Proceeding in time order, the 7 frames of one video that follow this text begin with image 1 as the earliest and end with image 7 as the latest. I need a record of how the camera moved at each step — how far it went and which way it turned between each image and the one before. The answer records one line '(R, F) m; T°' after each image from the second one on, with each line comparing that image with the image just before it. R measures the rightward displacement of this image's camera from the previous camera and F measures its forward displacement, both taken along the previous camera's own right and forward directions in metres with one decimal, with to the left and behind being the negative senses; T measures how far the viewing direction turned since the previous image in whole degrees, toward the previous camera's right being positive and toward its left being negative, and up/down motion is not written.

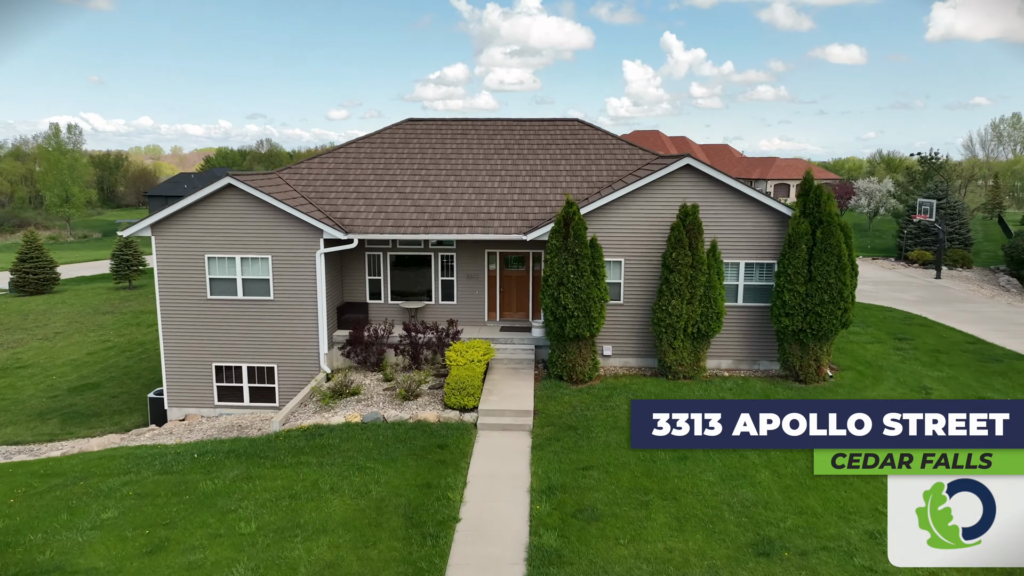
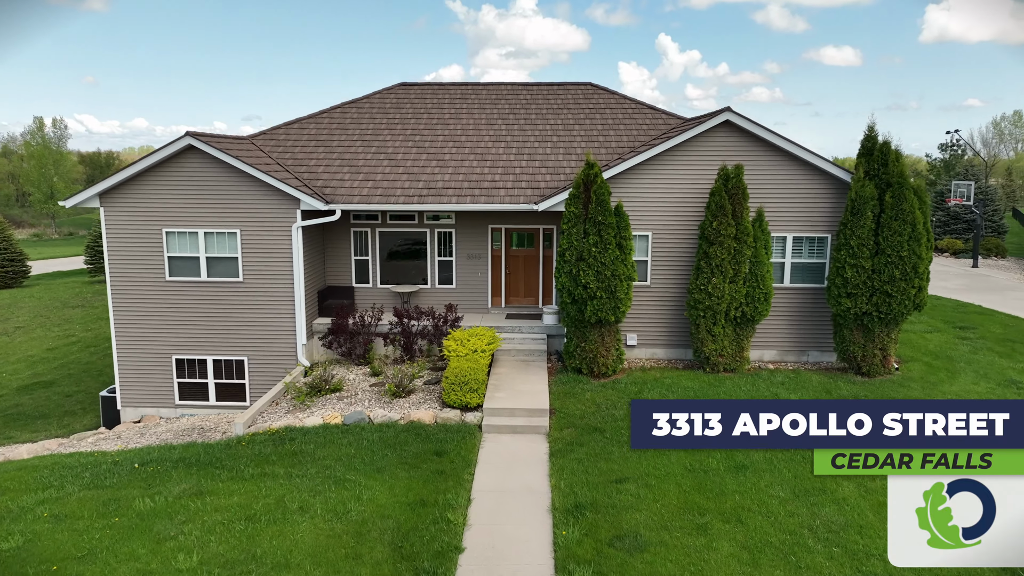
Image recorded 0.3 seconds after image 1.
(-0.2, +2.1) m; 0°
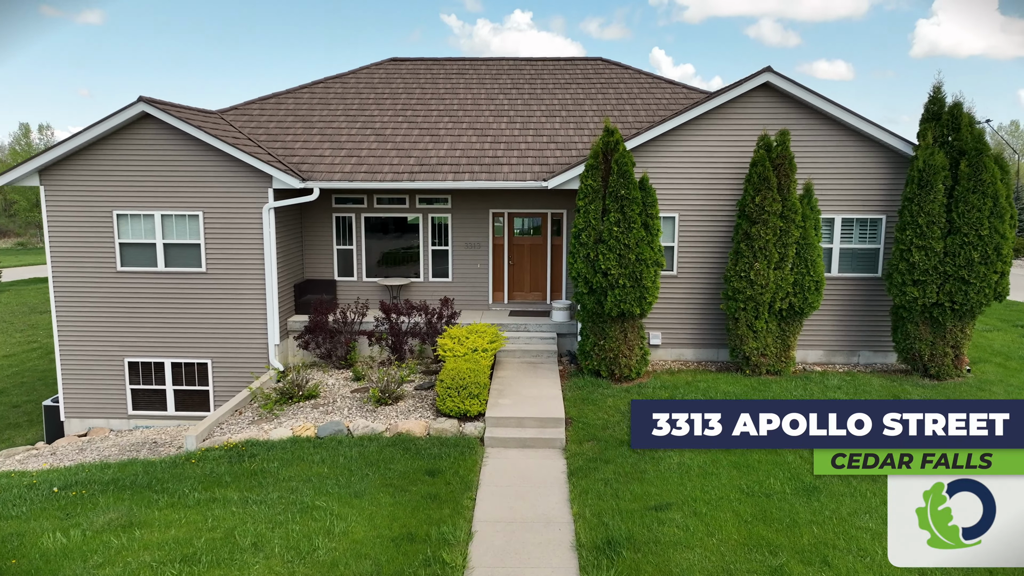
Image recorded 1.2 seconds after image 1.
(-0.2, +1.7) m; 0°
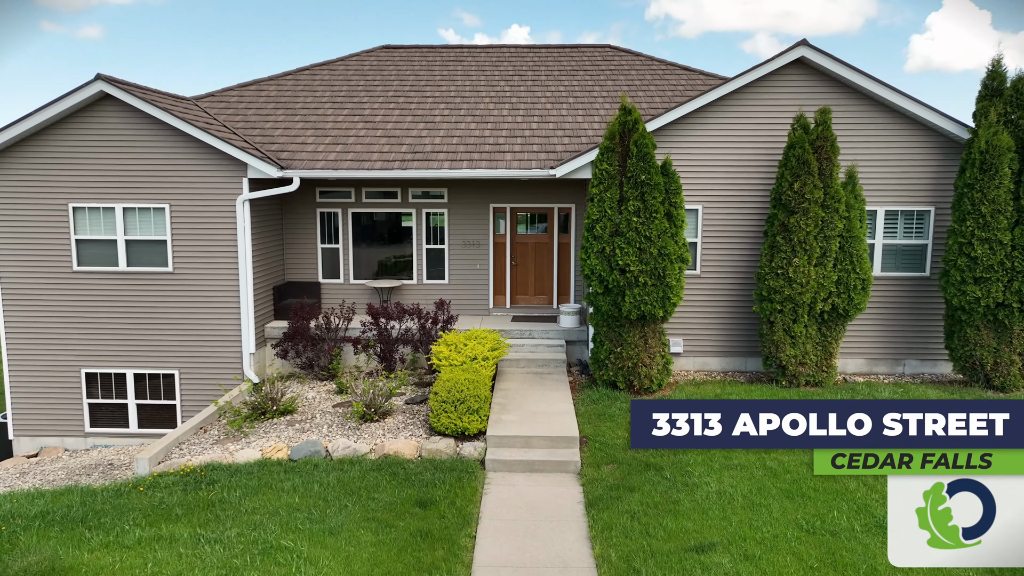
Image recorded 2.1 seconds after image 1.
(-0.1, +1.2) m; 0°
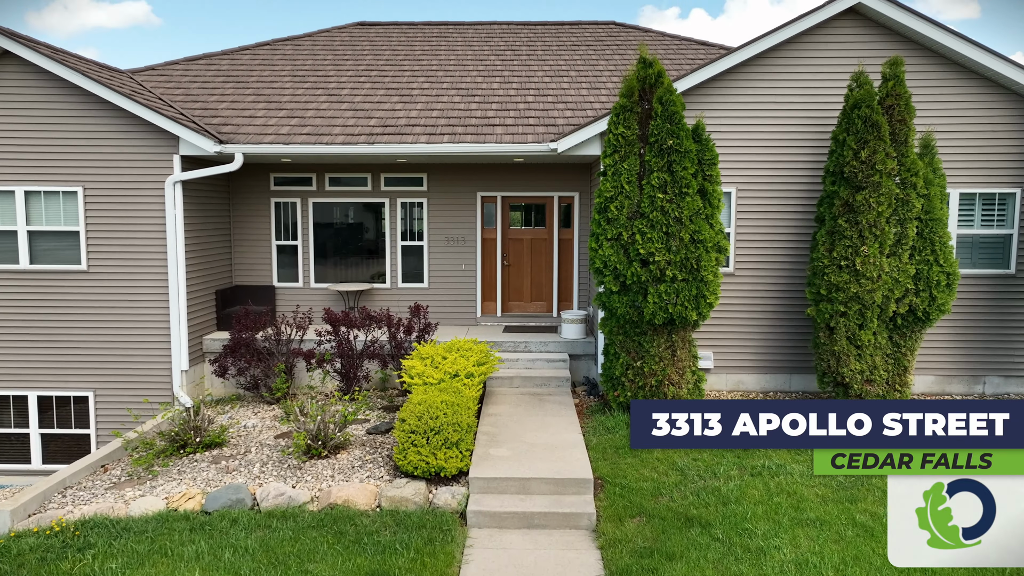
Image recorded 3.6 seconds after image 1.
(0.0, +1.8) m; +1°
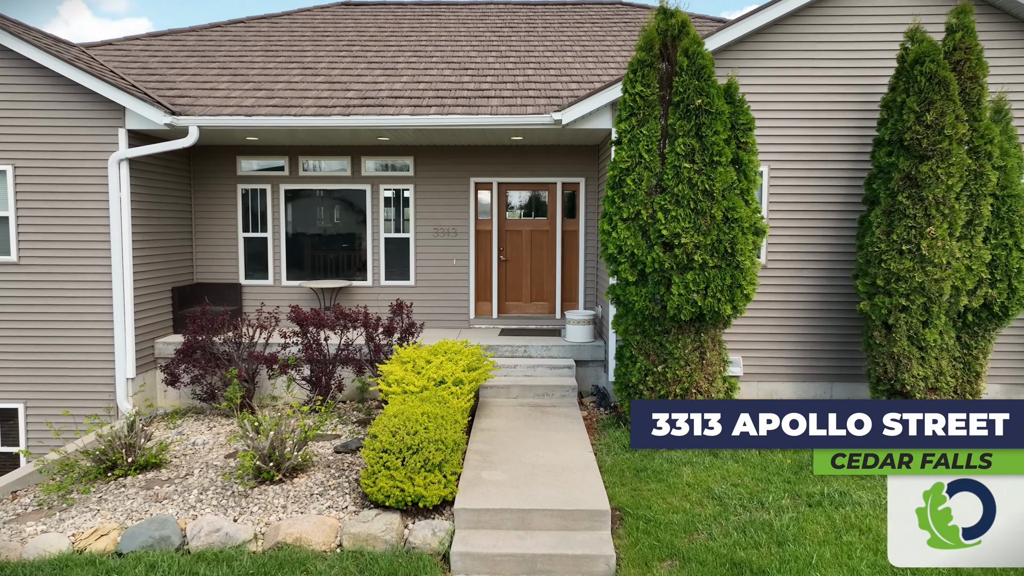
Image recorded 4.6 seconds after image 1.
(0.0, +1.1) m; 0°
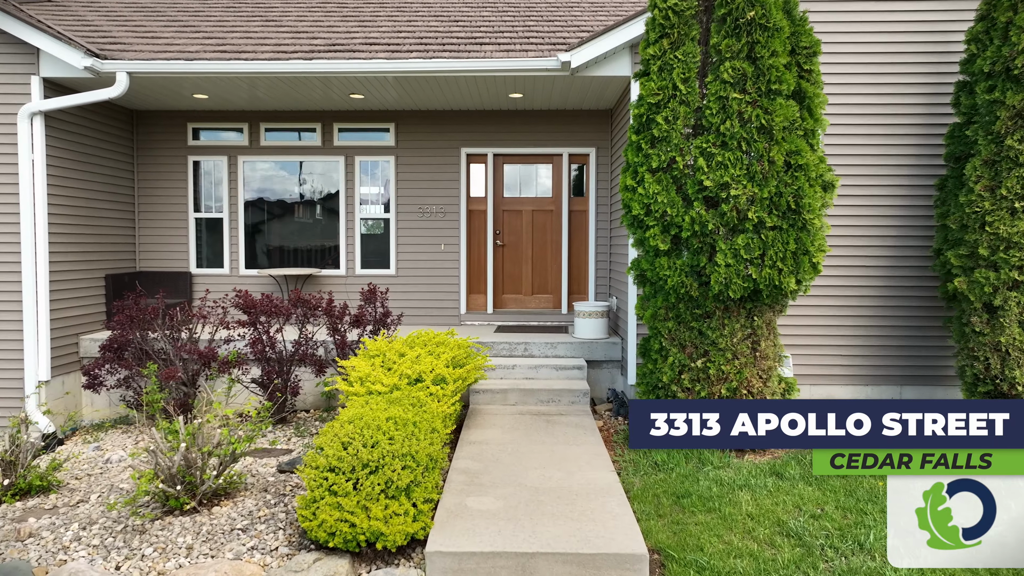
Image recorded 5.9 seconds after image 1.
(0.0, +1.3) m; 0°
